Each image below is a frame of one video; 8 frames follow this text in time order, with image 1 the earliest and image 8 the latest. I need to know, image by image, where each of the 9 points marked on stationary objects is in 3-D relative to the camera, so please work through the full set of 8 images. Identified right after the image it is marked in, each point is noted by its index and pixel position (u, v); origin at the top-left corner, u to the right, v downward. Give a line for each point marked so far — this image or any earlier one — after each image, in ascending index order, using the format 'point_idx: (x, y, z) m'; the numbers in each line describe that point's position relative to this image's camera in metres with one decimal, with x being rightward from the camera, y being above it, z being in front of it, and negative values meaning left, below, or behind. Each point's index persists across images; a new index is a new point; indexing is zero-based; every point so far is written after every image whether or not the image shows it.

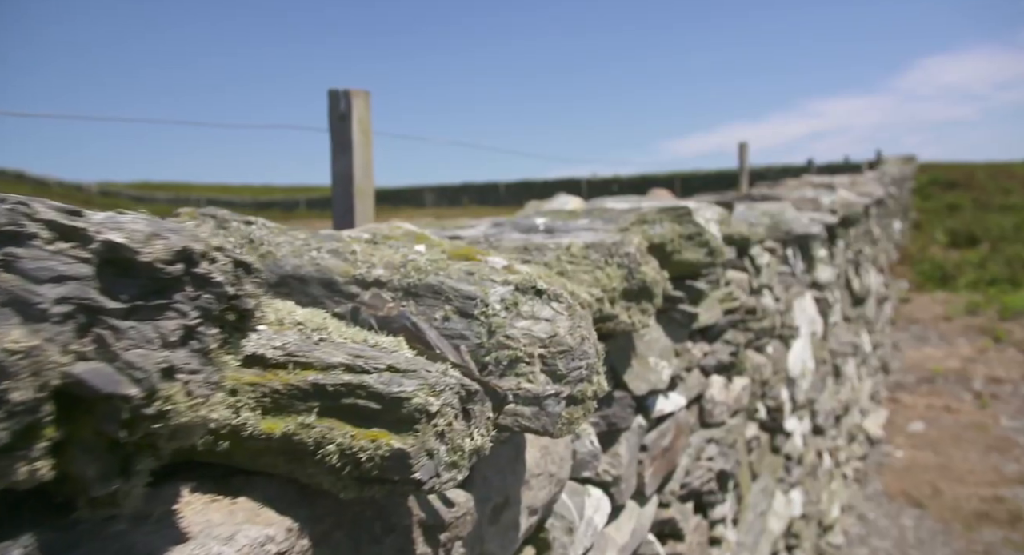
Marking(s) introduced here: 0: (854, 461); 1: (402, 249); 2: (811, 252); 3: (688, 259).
0: (+4.0, -2.1, +9.4) m
1: (-0.3, +0.1, +2.5) m
2: (+3.0, +0.3, +8.2) m
3: (+0.9, +0.1, +4.0) m
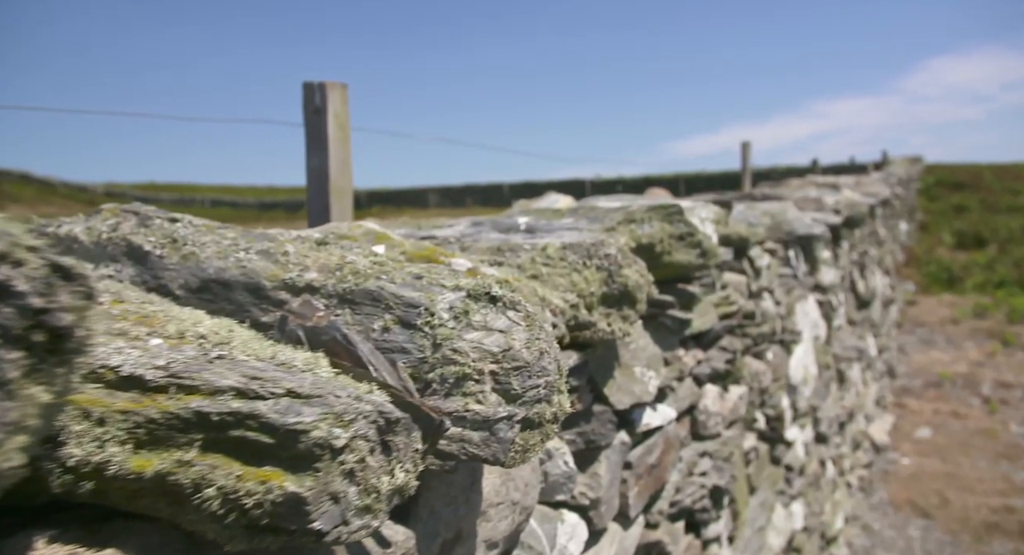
0: (+3.9, -2.2, +9.1) m
1: (-0.4, +0.1, +2.2) m
2: (+3.0, +0.2, +8.0) m
3: (+0.8, +0.1, +3.8) m
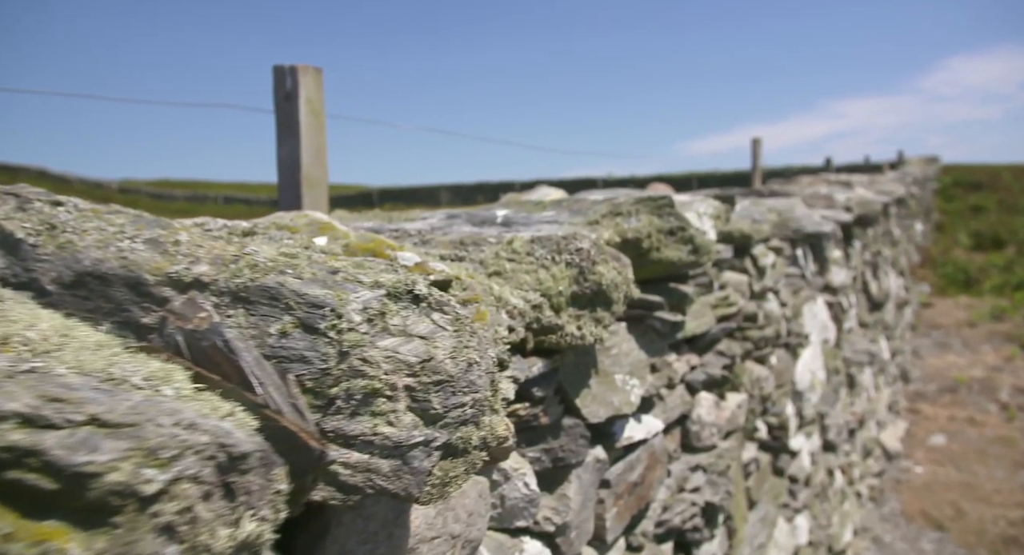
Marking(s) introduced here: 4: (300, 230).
0: (+3.9, -2.2, +8.8) m
1: (-0.6, +0.1, +1.9) m
2: (+2.9, +0.2, +7.6) m
3: (+0.7, +0.1, +3.5) m
4: (-0.7, +0.2, +2.5) m
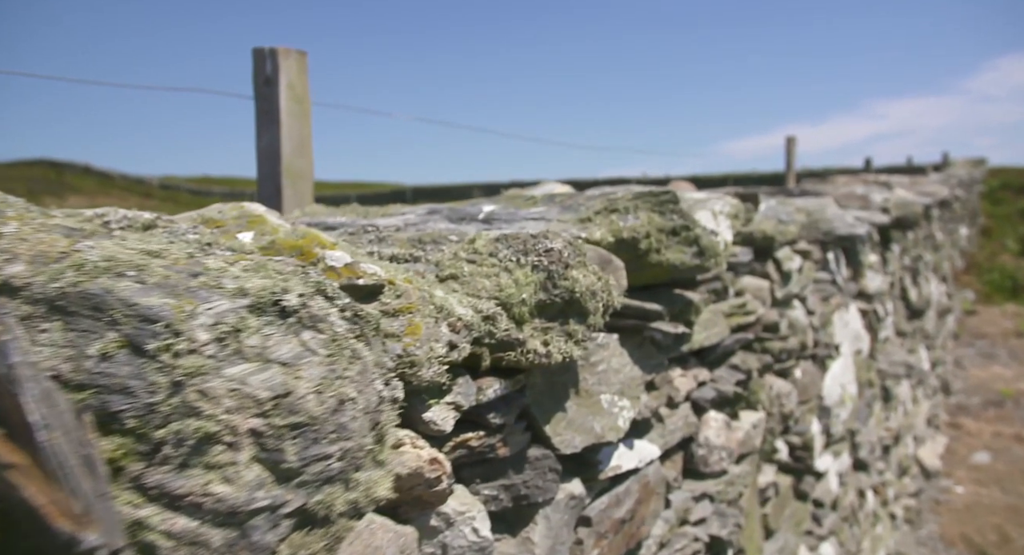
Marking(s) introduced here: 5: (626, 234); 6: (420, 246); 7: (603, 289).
0: (+4.0, -2.2, +8.2) m
1: (-0.7, +0.1, +1.6) m
2: (+3.0, +0.2, +7.1) m
3: (+0.6, +0.1, +3.1) m
4: (-0.8, +0.1, +2.2) m
5: (+0.4, +0.2, +2.9) m
6: (-0.3, +0.1, +2.4) m
7: (+0.3, 0.0, +2.3) m
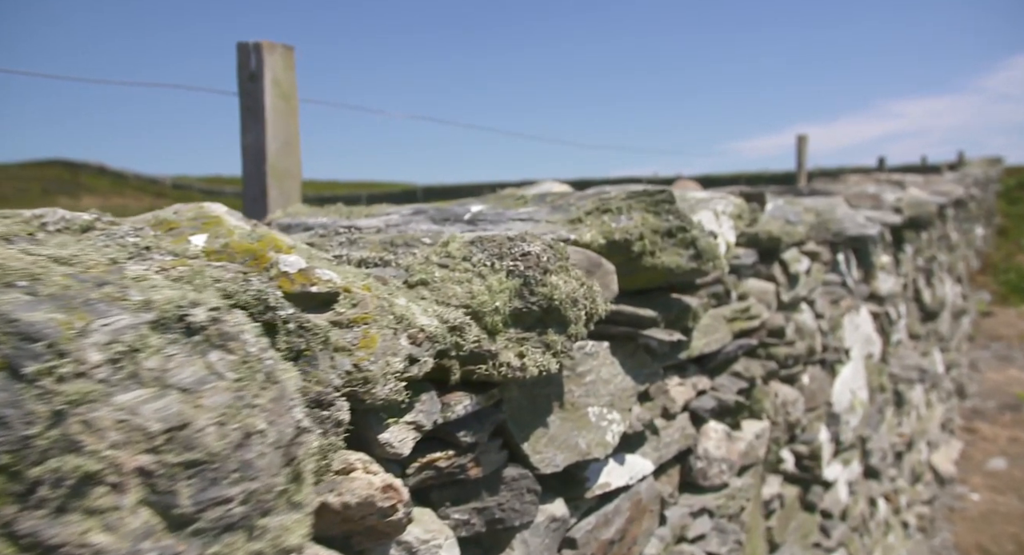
0: (+4.0, -2.3, +8.0) m
1: (-0.8, +0.1, +1.4) m
2: (+3.0, +0.2, +6.9) m
3: (+0.5, 0.0, +2.9) m
4: (-0.8, +0.1, +2.0) m
5: (+0.4, +0.1, +2.8) m
6: (-0.3, +0.1, +2.2) m
7: (+0.2, 0.0, +2.1) m
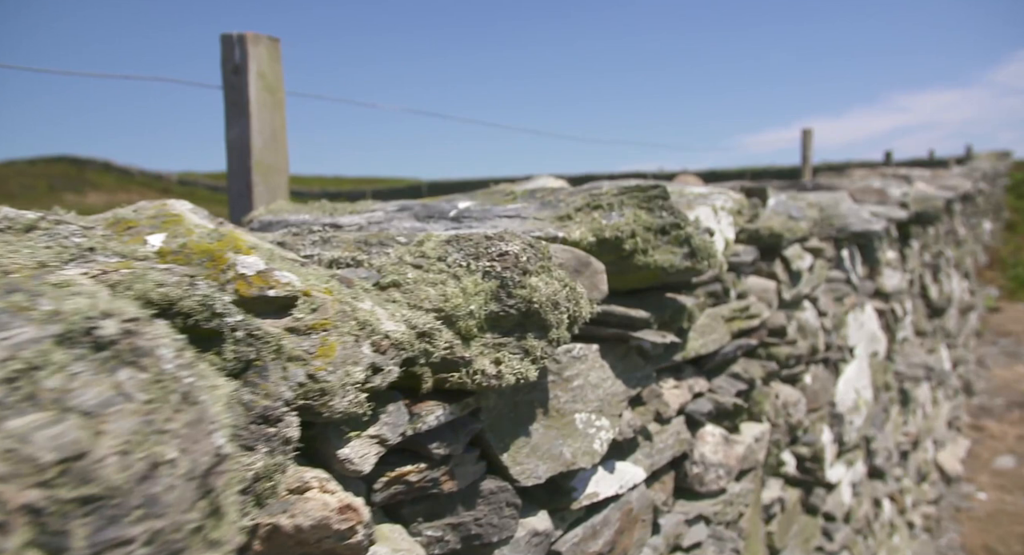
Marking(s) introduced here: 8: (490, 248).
0: (+4.0, -2.2, +7.9) m
1: (-0.8, +0.1, +1.3) m
2: (+3.0, +0.2, +6.8) m
3: (+0.5, +0.1, +2.8) m
4: (-0.9, +0.1, +1.9) m
5: (+0.3, +0.1, +2.6) m
6: (-0.4, +0.1, +2.1) m
7: (+0.1, -0.1, +2.0) m
8: (-0.1, +0.1, +1.9) m
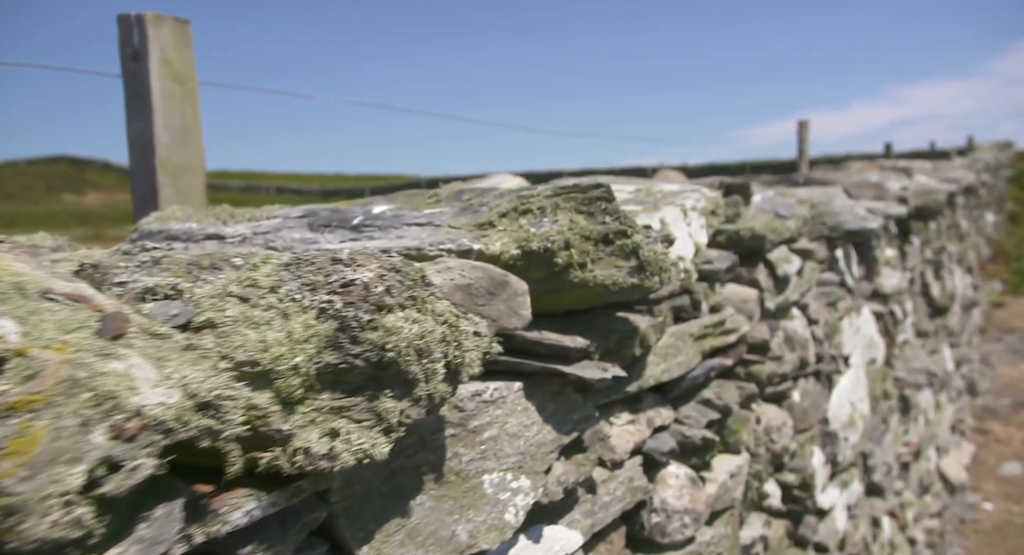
0: (+3.8, -2.2, +7.4) m
1: (-1.1, 0.0, +0.8) m
2: (+2.8, +0.2, +6.3) m
3: (+0.2, 0.0, +2.3) m
4: (-1.1, +0.1, +1.4) m
5: (+0.1, +0.1, +2.2) m
6: (-0.6, 0.0, +1.6) m
7: (-0.1, -0.1, +1.5) m
8: (-0.3, 0.0, +1.4) m
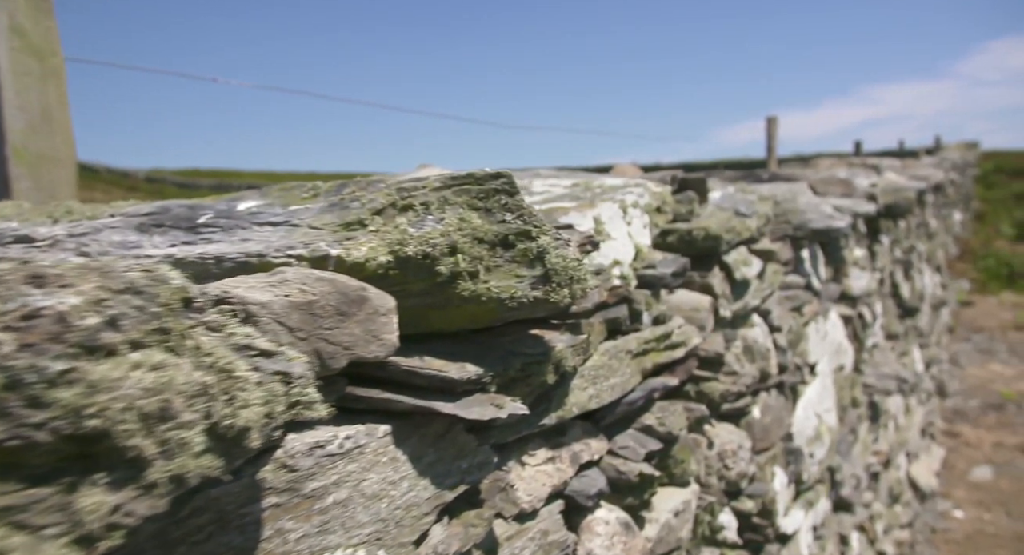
0: (+3.4, -2.2, +7.0) m
1: (-1.3, -0.1, +0.3) m
2: (+2.4, +0.2, +5.9) m
3: (0.0, 0.0, +1.8) m
4: (-1.4, 0.0, +0.9) m
5: (-0.2, +0.1, +1.7) m
6: (-0.9, 0.0, +1.2) m
7: (-0.4, -0.1, +1.0) m
8: (-0.6, 0.0, +1.0) m
